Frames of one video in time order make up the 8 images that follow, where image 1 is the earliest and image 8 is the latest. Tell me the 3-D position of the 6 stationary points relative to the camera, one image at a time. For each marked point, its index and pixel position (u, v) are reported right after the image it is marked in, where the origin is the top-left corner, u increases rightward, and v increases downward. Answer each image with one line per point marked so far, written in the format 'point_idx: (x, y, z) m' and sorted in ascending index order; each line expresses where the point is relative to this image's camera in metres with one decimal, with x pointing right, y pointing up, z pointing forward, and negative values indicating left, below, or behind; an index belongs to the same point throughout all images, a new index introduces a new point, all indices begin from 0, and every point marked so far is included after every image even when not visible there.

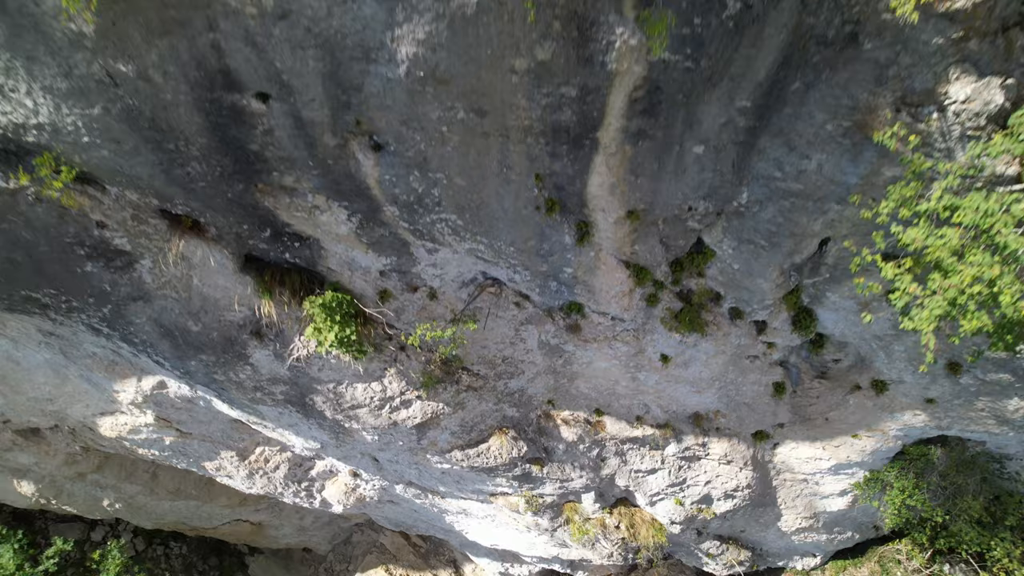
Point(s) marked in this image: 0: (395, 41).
0: (-1.1, +2.4, +3.3) m
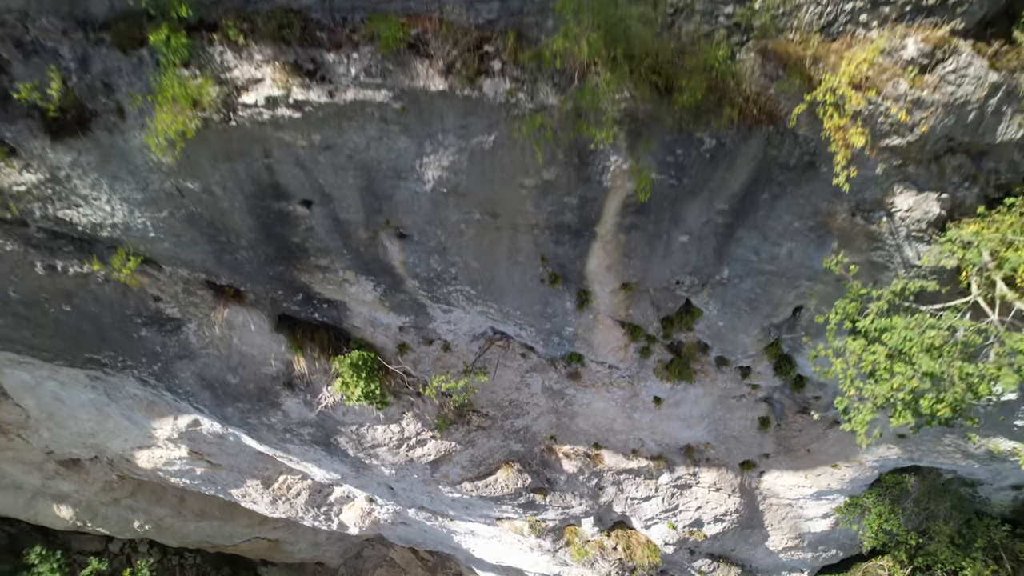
0: (-1.0, +1.4, +3.8) m
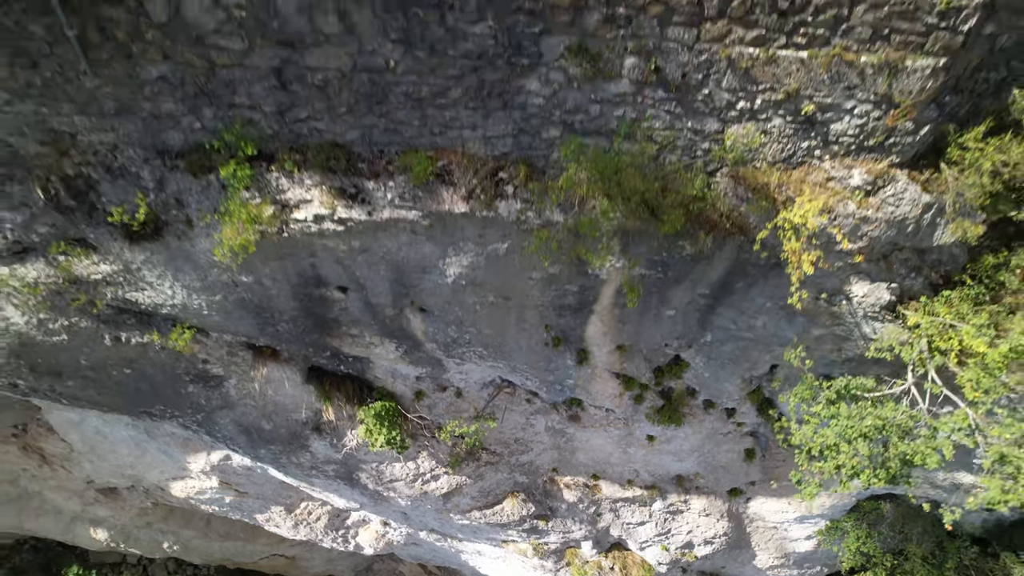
0: (-0.9, +0.4, +4.5) m
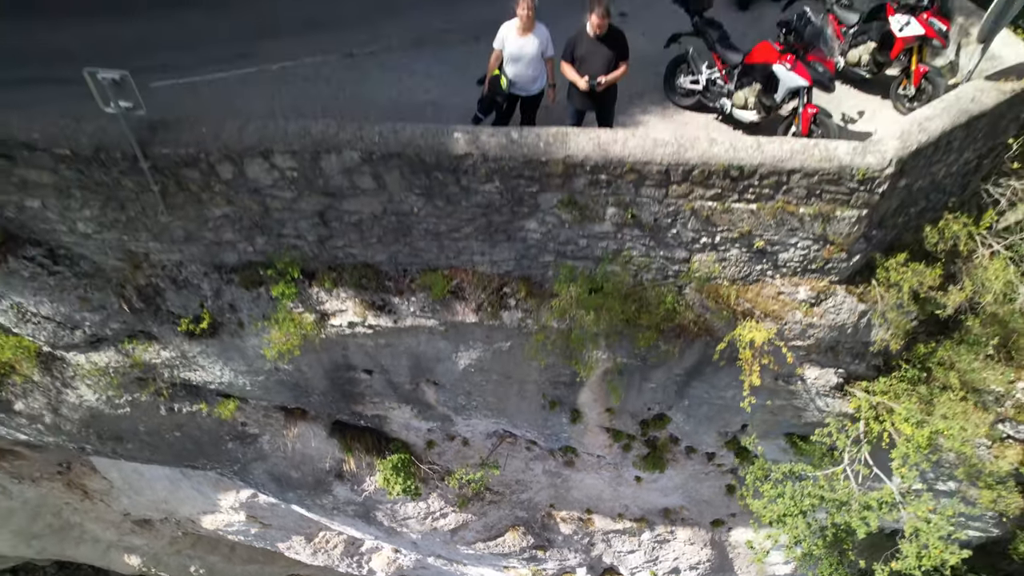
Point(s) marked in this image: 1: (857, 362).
0: (-0.9, -1.0, +5.3) m
1: (+5.7, -1.2, +5.5) m
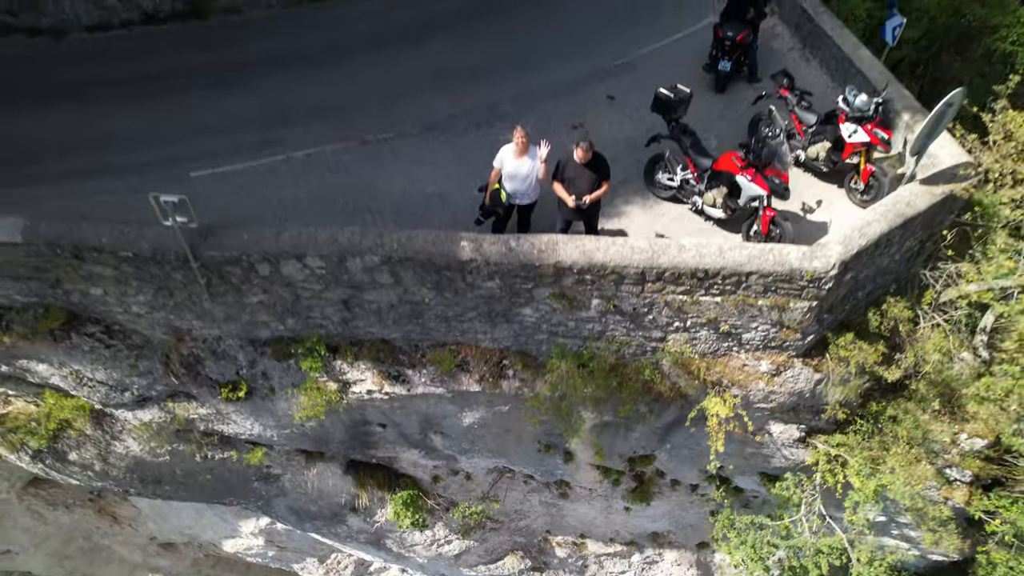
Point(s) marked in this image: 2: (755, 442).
0: (-0.9, -2.3, +6.0) m
1: (+5.7, -2.4, +6.2) m
2: (+4.7, -3.0, +6.5) m
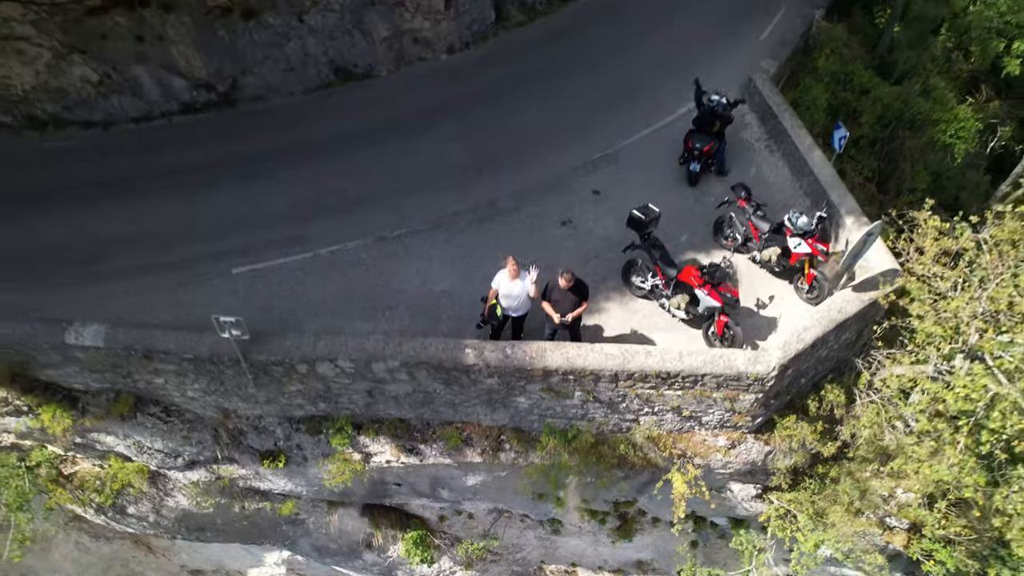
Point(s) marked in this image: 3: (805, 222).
0: (-1.0, -4.0, +7.0) m
1: (+5.6, -4.2, +7.2) m
2: (+4.7, -4.7, +7.5) m
3: (+5.7, +1.3, +6.4) m
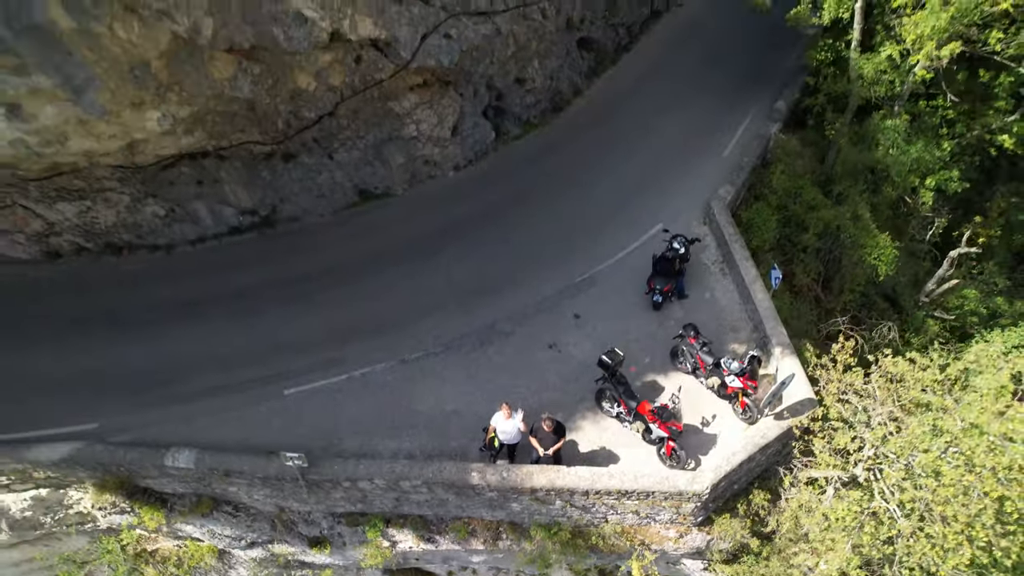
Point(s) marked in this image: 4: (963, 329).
0: (-1.1, -7.1, +8.8) m
1: (+5.5, -7.3, +9.0) m
2: (+4.6, -7.8, +9.3) m
3: (+5.5, -1.9, +8.2) m
4: (+18.1, -1.6, +13.3) m
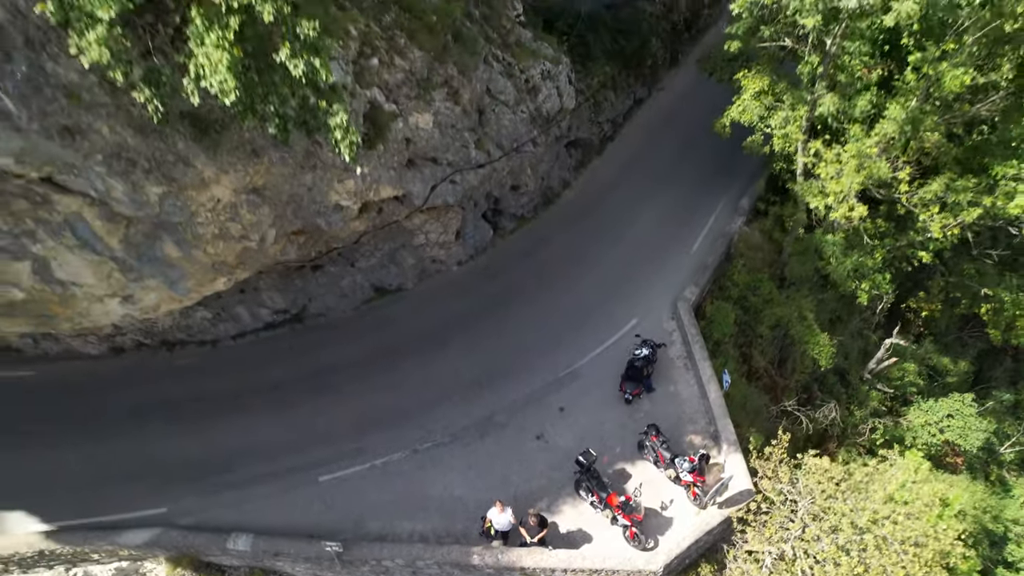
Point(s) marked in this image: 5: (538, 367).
0: (-1.3, -10.5, +10.8) m
1: (+5.3, -10.7, +11.0) m
2: (+4.4, -11.3, +11.3) m
3: (+5.4, -5.3, +10.1) m
4: (+17.9, -5.0, +15.2) m
5: (+0.9, -3.0, +12.4) m
